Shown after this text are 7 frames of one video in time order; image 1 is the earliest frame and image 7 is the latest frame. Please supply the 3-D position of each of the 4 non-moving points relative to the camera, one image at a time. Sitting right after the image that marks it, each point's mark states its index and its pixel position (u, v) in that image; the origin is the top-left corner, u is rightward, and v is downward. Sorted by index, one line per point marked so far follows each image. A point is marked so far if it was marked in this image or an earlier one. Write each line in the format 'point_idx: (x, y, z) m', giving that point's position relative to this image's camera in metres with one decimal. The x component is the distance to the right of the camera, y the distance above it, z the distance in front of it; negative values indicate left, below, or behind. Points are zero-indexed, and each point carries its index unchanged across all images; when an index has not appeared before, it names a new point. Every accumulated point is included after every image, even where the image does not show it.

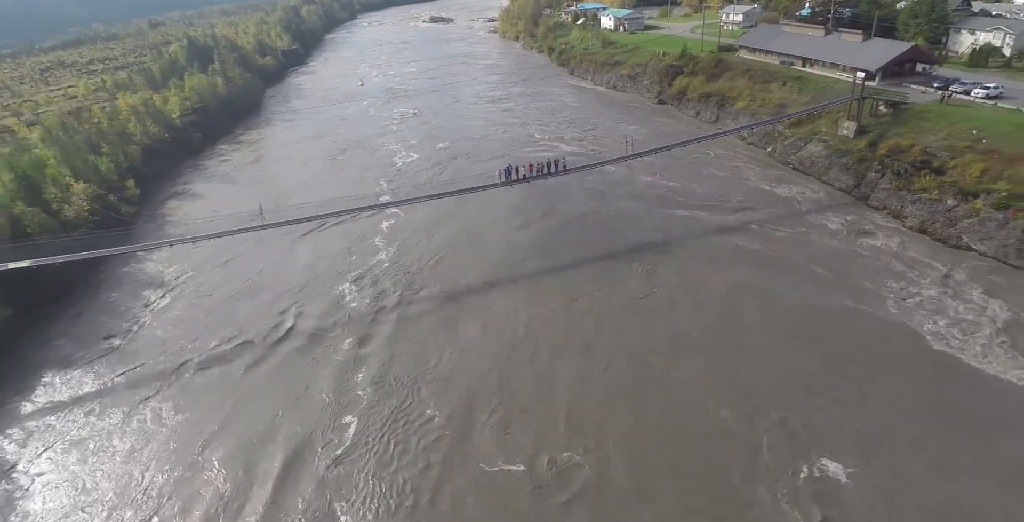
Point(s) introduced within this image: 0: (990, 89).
0: (+15.7, +5.6, +16.2) m
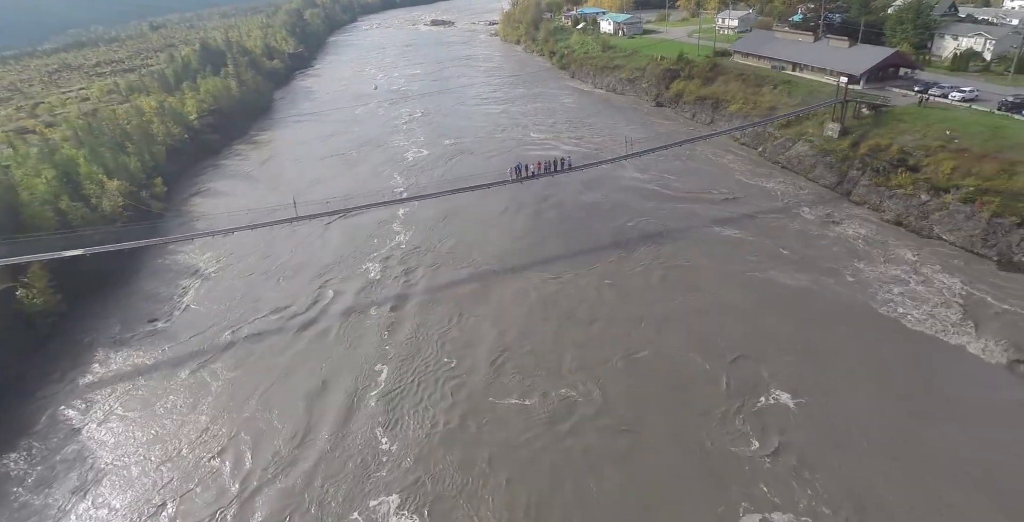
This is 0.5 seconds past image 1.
0: (+15.9, +5.9, +17.3) m
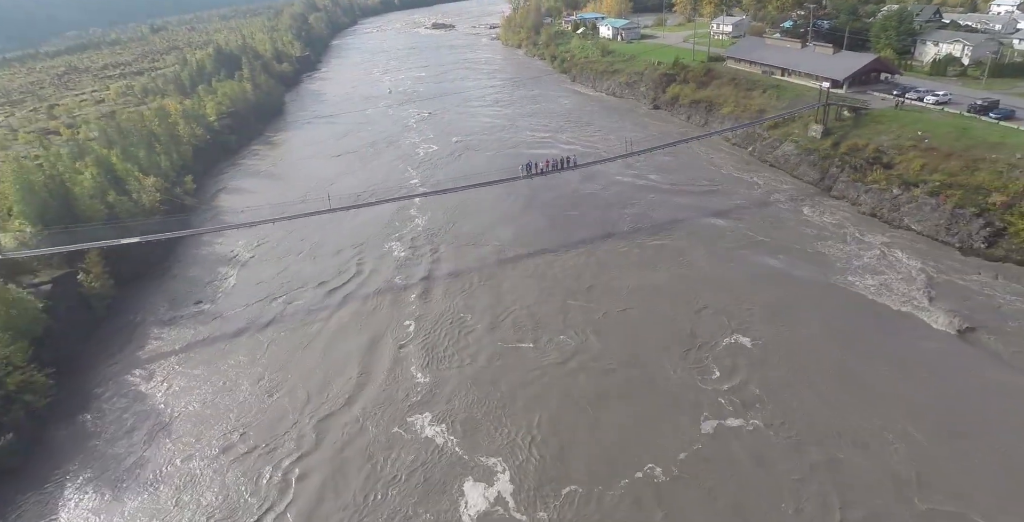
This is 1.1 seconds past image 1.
0: (+16.2, +6.2, +18.7) m
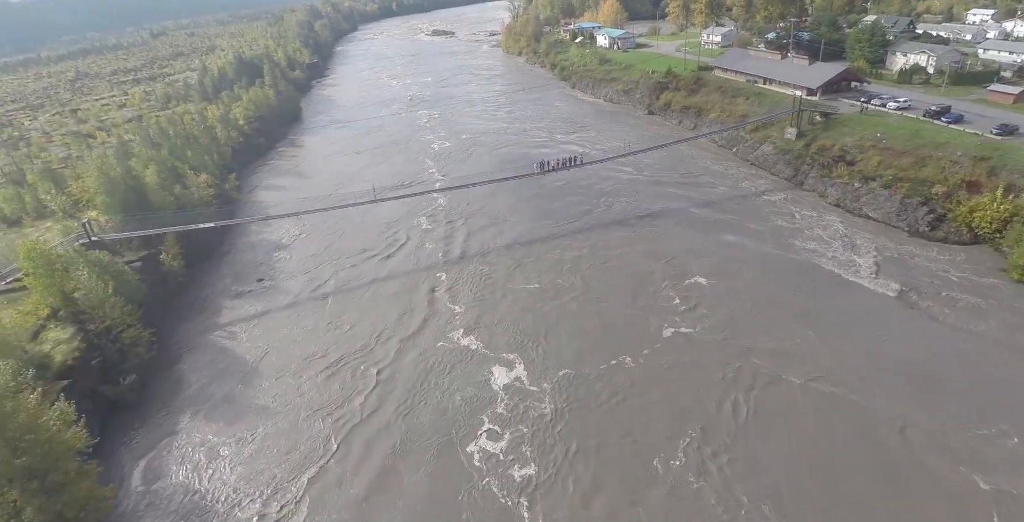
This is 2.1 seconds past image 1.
0: (+16.6, +6.8, +21.2) m
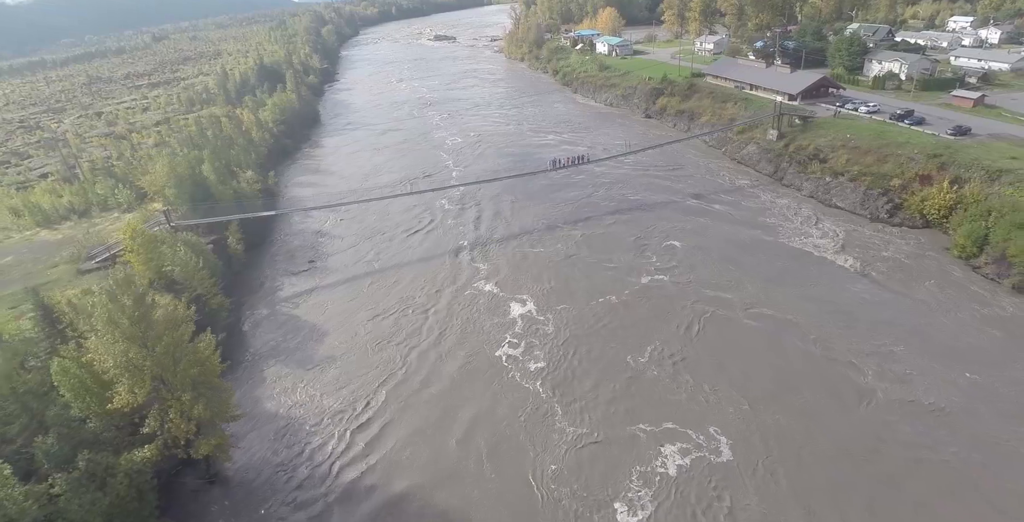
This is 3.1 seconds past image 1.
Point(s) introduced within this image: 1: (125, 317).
0: (+17.2, +7.4, +23.8) m
1: (-6.6, -0.9, +8.6) m
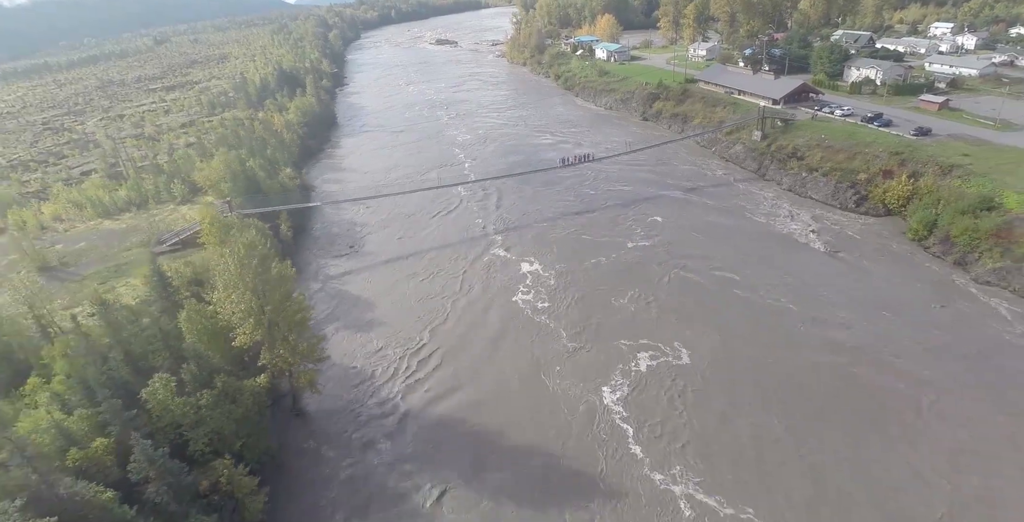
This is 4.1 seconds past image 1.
0: (+17.7, +8.1, +26.5) m
1: (-5.9, -0.3, +11.1) m
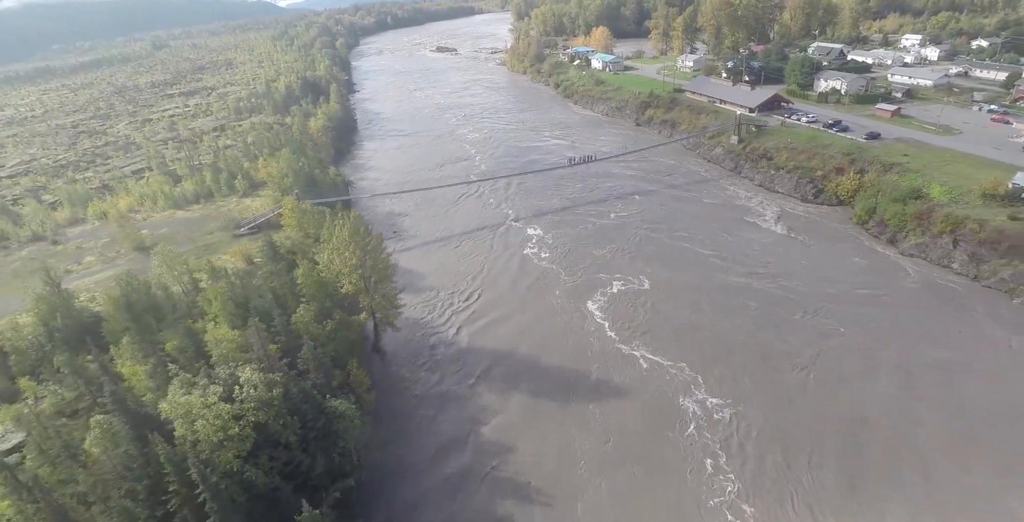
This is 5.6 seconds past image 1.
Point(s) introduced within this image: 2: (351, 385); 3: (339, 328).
0: (+18.5, +9.0, +30.9) m
1: (-4.9, +0.7, +15.1) m
2: (-4.4, -3.4, +13.5) m
3: (-5.0, -2.0, +14.4) m
